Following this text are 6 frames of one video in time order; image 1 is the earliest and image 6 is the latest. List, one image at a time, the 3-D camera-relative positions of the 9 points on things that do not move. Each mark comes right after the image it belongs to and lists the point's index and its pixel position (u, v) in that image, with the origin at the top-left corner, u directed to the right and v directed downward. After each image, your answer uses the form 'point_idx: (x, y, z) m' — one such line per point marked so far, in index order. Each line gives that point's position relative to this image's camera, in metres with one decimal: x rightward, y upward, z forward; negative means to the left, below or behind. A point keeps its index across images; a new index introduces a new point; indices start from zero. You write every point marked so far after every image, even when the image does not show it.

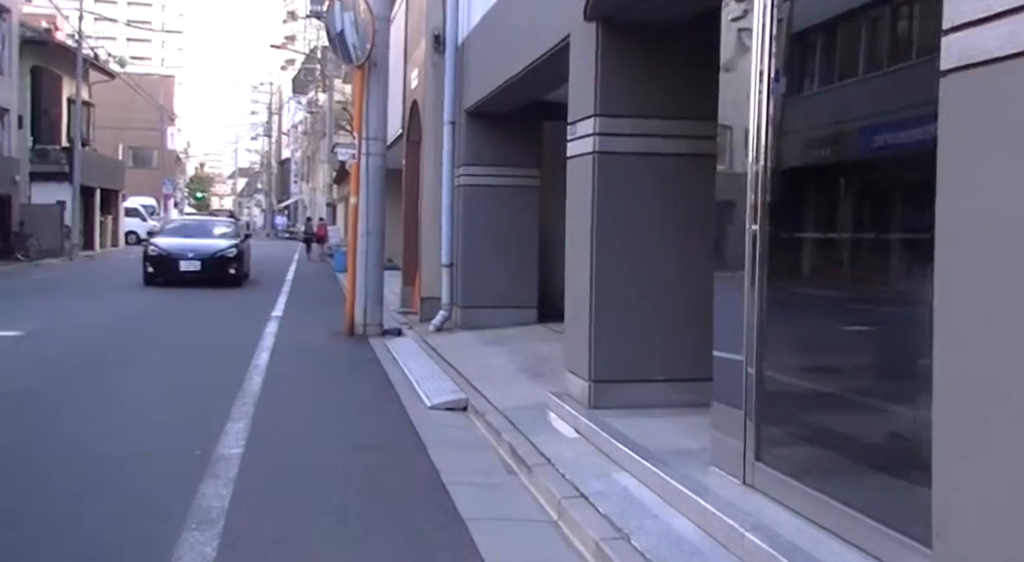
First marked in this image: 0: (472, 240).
0: (-0.7, +0.7, +16.1) m
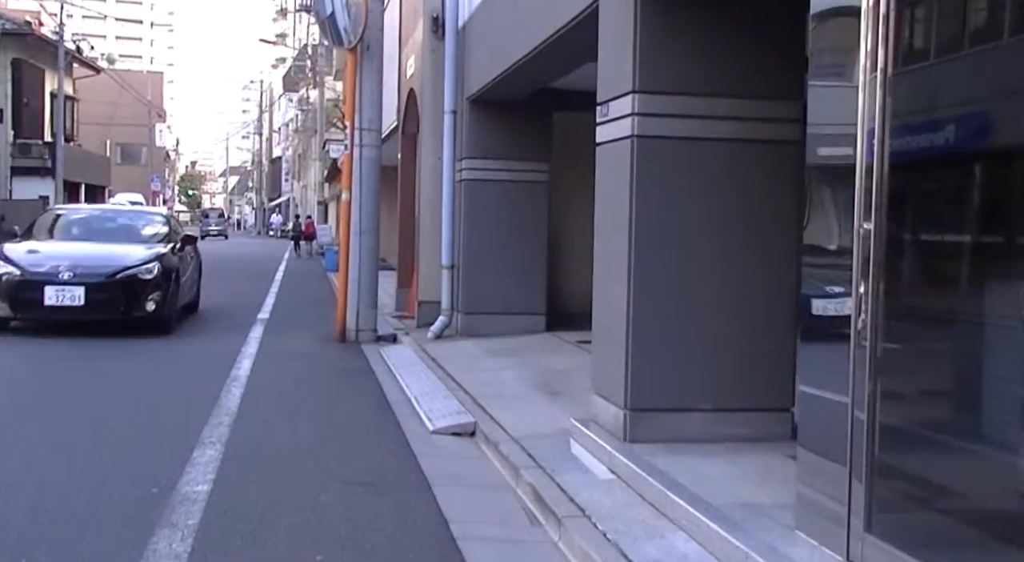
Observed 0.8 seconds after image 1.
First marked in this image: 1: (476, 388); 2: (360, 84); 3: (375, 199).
0: (-0.6, +0.6, +14.8) m
1: (-0.4, -1.1, +10.4) m
2: (-2.4, +3.1, +15.5) m
3: (-2.2, +1.3, +15.6) m
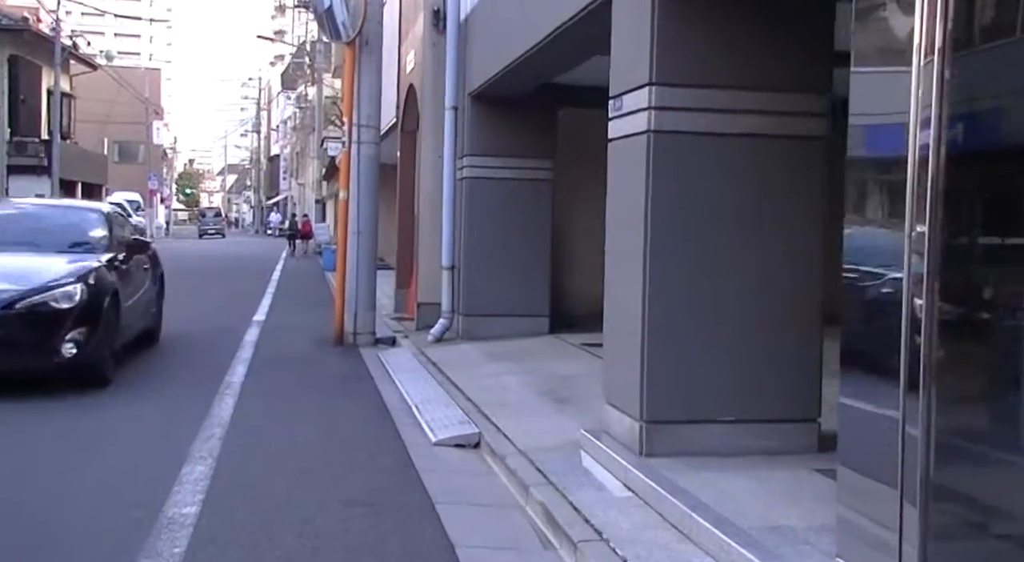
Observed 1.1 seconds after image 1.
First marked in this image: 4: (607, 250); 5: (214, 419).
0: (-0.5, +0.6, +14.3) m
1: (-0.3, -1.2, +10.0) m
2: (-2.3, +3.0, +15.0) m
3: (-2.1, +1.3, +15.2) m
4: (+0.7, +0.2, +7.4) m
5: (-2.8, -1.3, +9.2) m
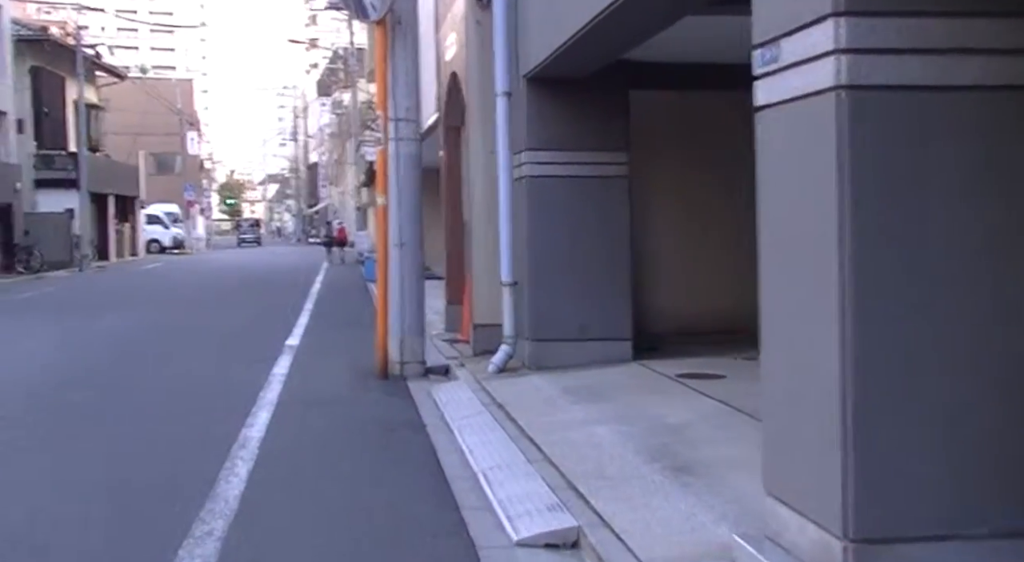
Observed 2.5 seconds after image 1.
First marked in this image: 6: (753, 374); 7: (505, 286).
0: (+0.4, +0.4, +12.0) m
1: (+0.4, -1.4, +7.7) m
2: (-1.5, +2.8, +12.8) m
3: (-1.2, +1.0, +13.0) m
4: (+1.3, +0.1, +5.0) m
5: (-2.1, -1.6, +7.0) m
6: (+2.6, -1.0, +10.8) m
7: (-0.1, -0.1, +12.3) m
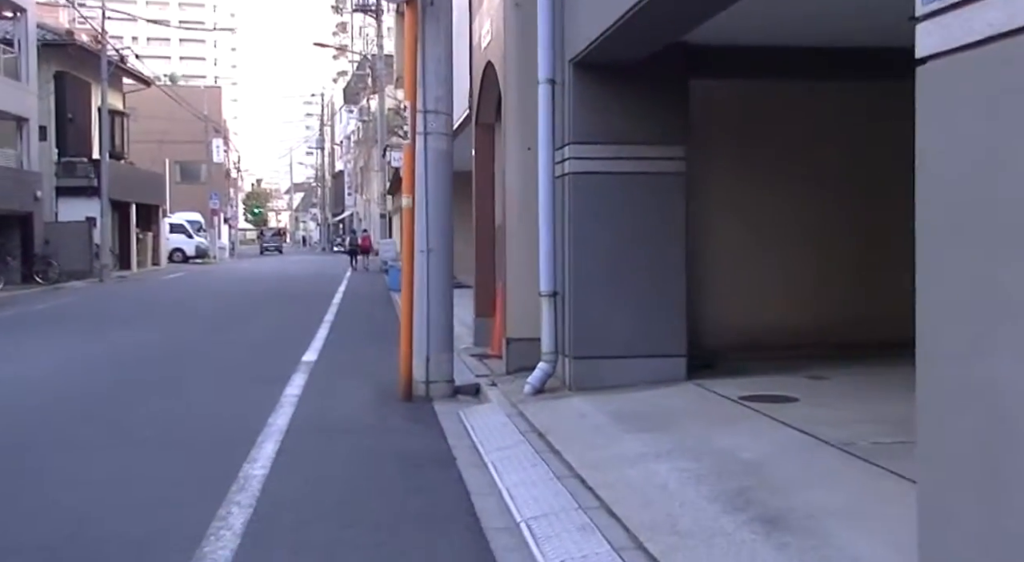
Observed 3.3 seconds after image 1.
0: (+0.8, +0.3, +10.7) m
1: (+0.7, -1.4, +6.4) m
2: (-1.1, +2.7, +11.5) m
3: (-0.8, +0.9, +11.7) m
4: (+1.6, 0.0, +3.7) m
5: (-1.7, -1.6, +5.7) m
6: (+3.0, -1.1, +9.4) m
7: (+0.4, -0.2, +11.0) m
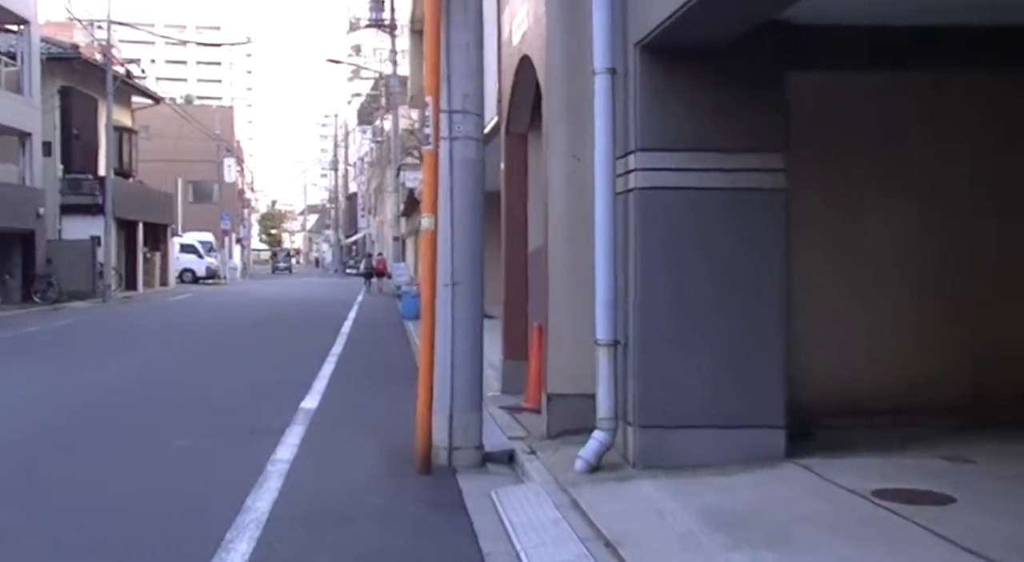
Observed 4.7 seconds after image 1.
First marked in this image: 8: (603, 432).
0: (+1.2, -0.1, +8.3) m
1: (+1.1, -1.7, +3.9) m
2: (-0.6, +2.3, +9.2) m
3: (-0.3, +0.5, +9.3) m
4: (+1.9, -0.2, +1.3) m
5: (-1.4, -1.8, +3.3) m
6: (+3.4, -1.5, +7.0) m
7: (+0.8, -0.6, +8.6) m
8: (+0.8, -1.3, +8.5) m
